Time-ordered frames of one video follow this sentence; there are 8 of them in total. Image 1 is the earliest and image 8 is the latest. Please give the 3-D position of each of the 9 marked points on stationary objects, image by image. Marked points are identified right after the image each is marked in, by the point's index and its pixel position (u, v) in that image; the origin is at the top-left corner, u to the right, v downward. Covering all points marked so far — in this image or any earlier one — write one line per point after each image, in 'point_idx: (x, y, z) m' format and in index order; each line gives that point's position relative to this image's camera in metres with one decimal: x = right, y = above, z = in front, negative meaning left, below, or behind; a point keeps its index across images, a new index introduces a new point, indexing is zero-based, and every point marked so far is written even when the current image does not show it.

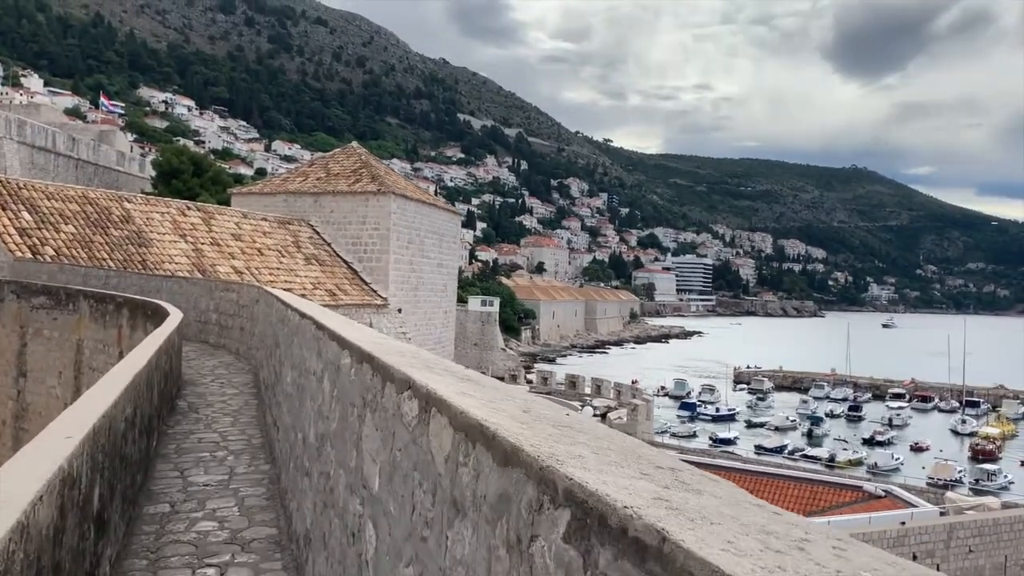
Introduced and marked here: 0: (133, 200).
0: (-7.1, +1.7, +16.6) m
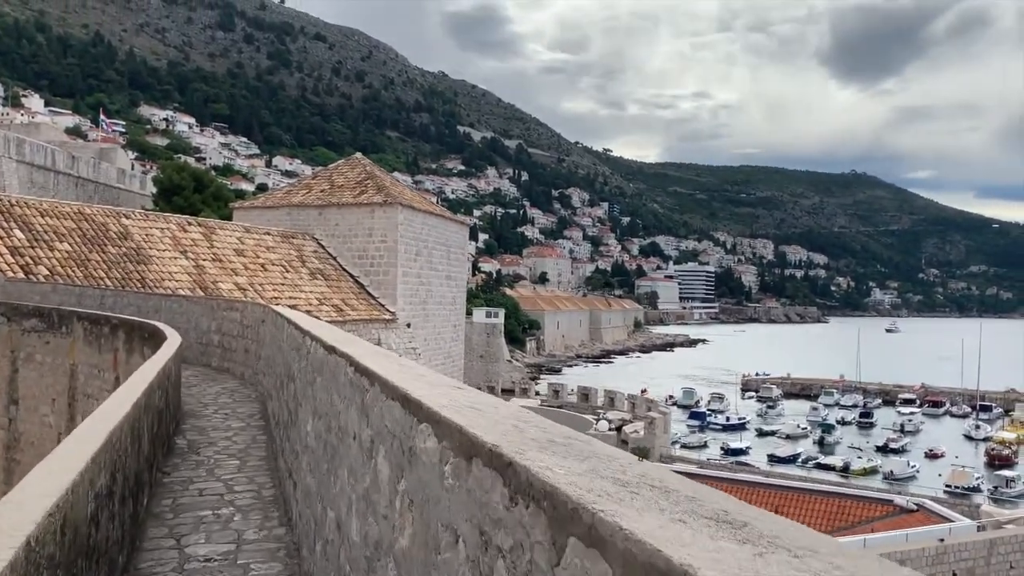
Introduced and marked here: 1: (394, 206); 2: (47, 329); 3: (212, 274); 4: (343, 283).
0: (-6.9, +1.3, +15.9) m
1: (-2.4, +1.6, +17.6) m
2: (-5.3, -0.5, +10.1) m
3: (-5.2, +0.2, +15.2) m
4: (-3.4, +0.1, +17.5) m
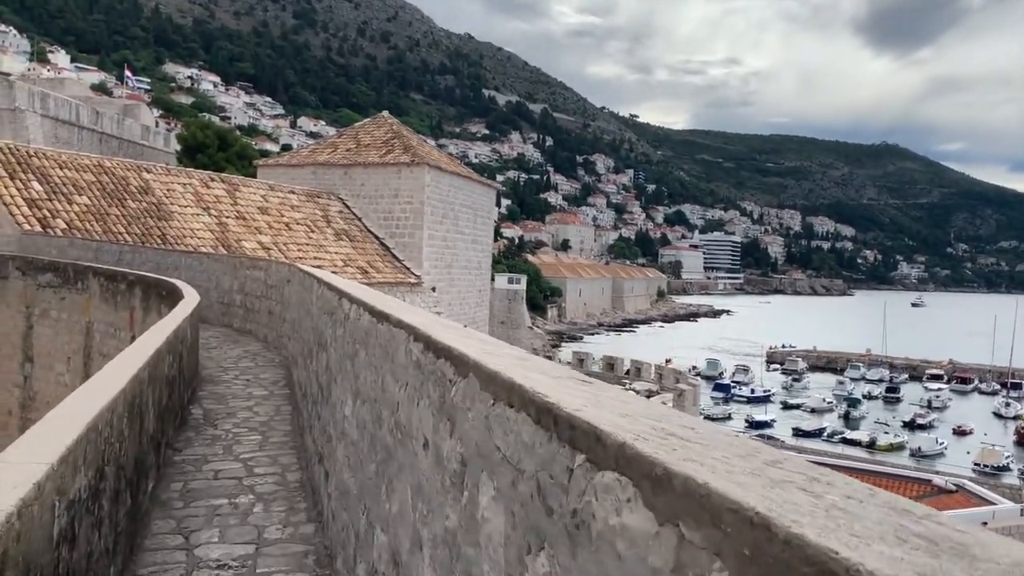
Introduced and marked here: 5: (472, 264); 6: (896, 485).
0: (-6.3, +2.1, +15.5) m
1: (-1.7, +2.3, +17.0) m
2: (-4.9, 0.0, +9.7) m
3: (-4.6, +0.9, +14.8) m
4: (-2.8, +0.8, +17.1) m
5: (-0.9, +0.5, +19.7) m
6: (+7.9, -4.0, +18.1) m
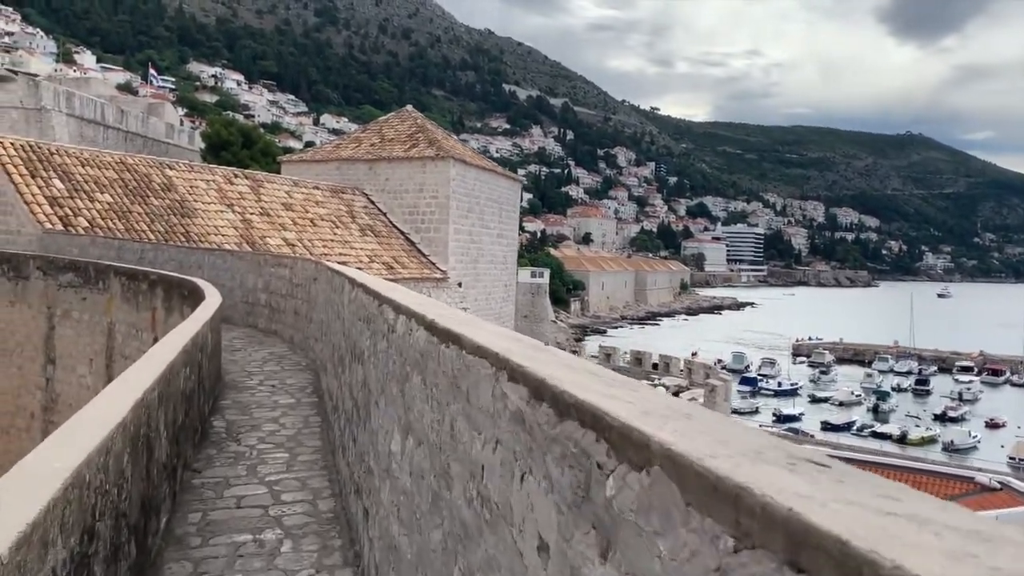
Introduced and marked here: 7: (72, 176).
0: (-5.8, +2.1, +15.3) m
1: (-1.2, +2.4, +16.7) m
2: (-4.6, 0.0, +9.4) m
3: (-4.2, +1.0, +14.5) m
4: (-2.3, +0.9, +16.8) m
5: (-0.3, +0.6, +19.4) m
6: (+8.4, -3.9, +17.6) m
7: (-6.5, +1.6, +13.0) m
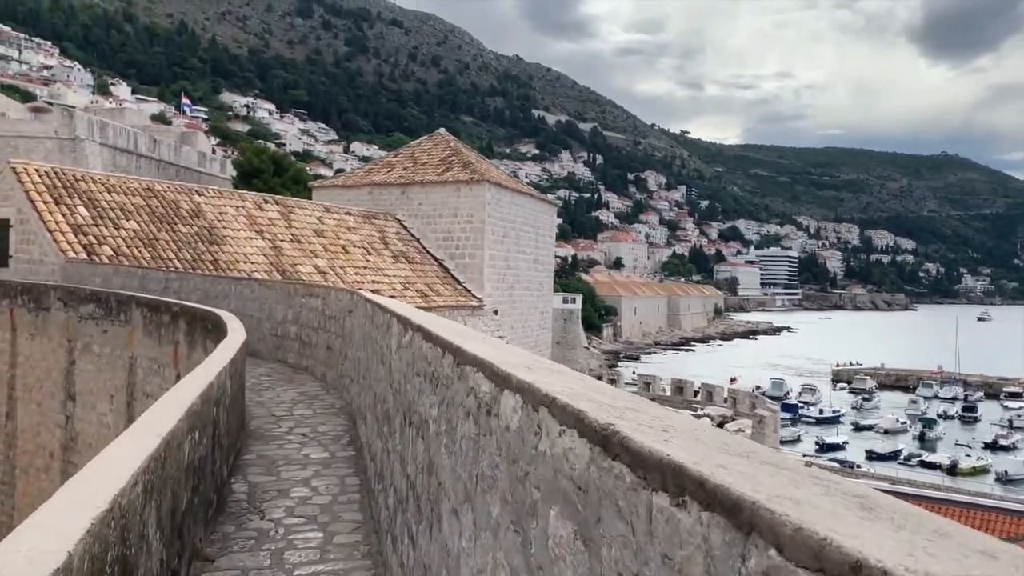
0: (-5.2, +1.6, +14.8) m
1: (-0.5, +1.9, +16.1) m
2: (-4.1, -0.3, +8.9) m
3: (-3.5, +0.5, +14.0) m
4: (-1.5, +0.4, +16.2) m
5: (+0.5, +0.1, +18.7) m
6: (+9.2, -4.3, +16.5) m
7: (-5.9, +1.2, +12.6) m
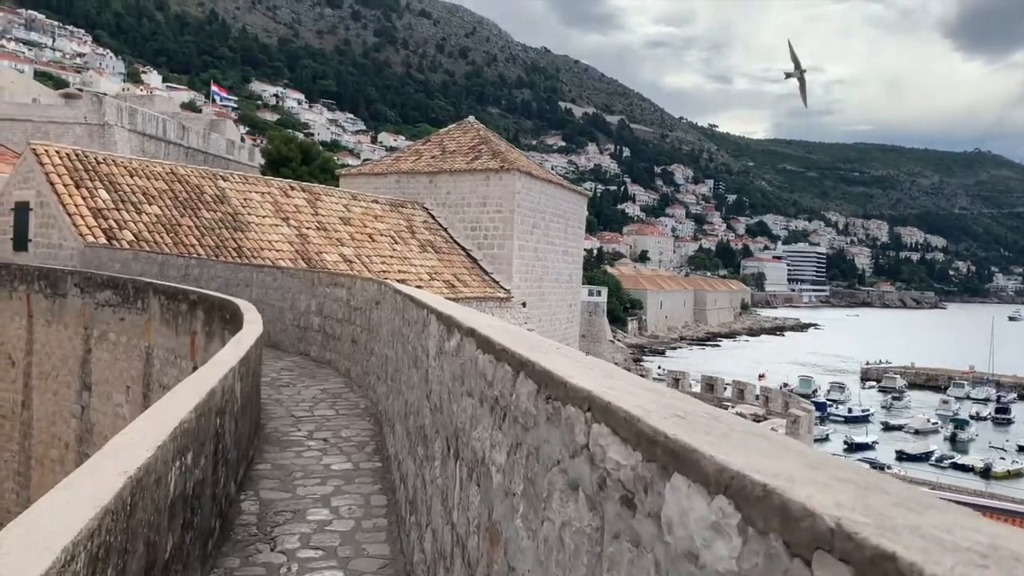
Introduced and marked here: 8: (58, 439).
0: (-4.6, +1.8, +14.5) m
1: (0.0, +2.0, +15.6) m
2: (-3.8, -0.1, +8.5) m
3: (-3.0, +0.7, +13.6) m
4: (-1.0, +0.5, +15.7) m
5: (+1.1, +0.2, +18.2) m
6: (+9.7, -4.3, +15.8) m
7: (-5.4, +1.4, +12.3) m
8: (-4.8, -1.6, +9.3) m
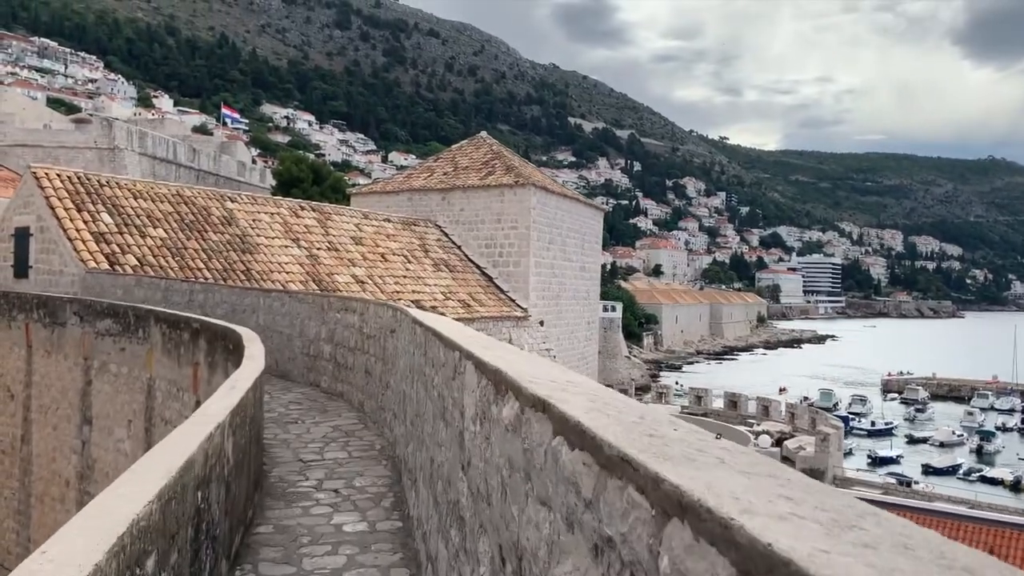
0: (-4.4, +1.4, +14.1) m
1: (+0.3, +1.7, +15.1) m
2: (-3.6, -0.4, +8.1) m
3: (-2.8, +0.4, +13.1) m
4: (-0.7, +0.2, +15.2) m
5: (+1.4, -0.1, +17.7) m
6: (+10.1, -4.5, +15.0) m
7: (-5.2, +1.0, +11.9) m
8: (-4.5, -1.9, +8.8) m
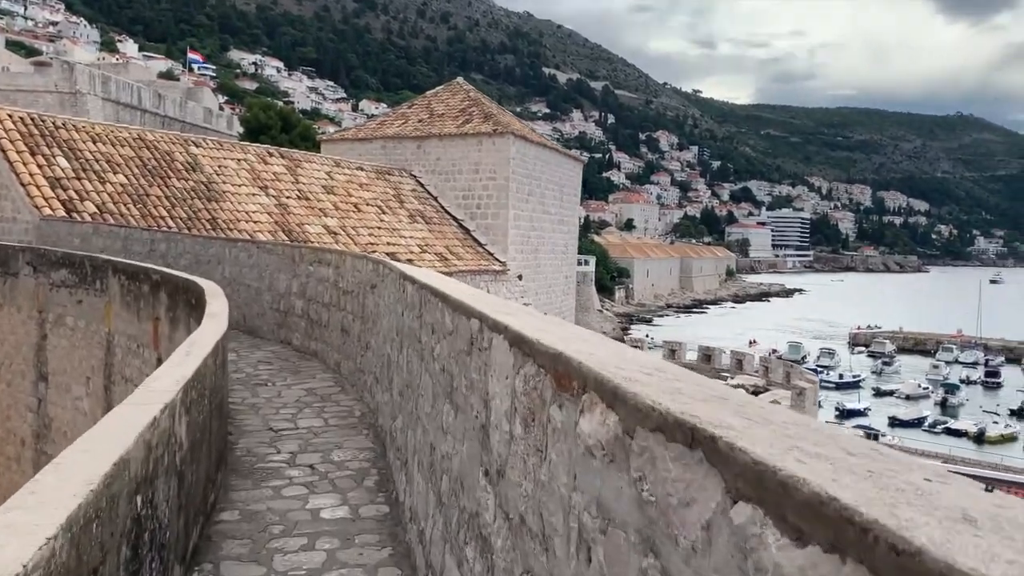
0: (-4.7, +2.2, +13.4) m
1: (-0.1, +2.5, +14.6) m
2: (-3.7, 0.0, +7.6) m
3: (-3.1, +1.1, +12.6) m
4: (-1.1, +1.0, +14.8) m
5: (+1.0, +0.8, +17.3) m
6: (+9.7, -3.7, +15.2) m
7: (-5.5, +1.7, +11.2) m
8: (-4.7, -1.4, +8.3) m
